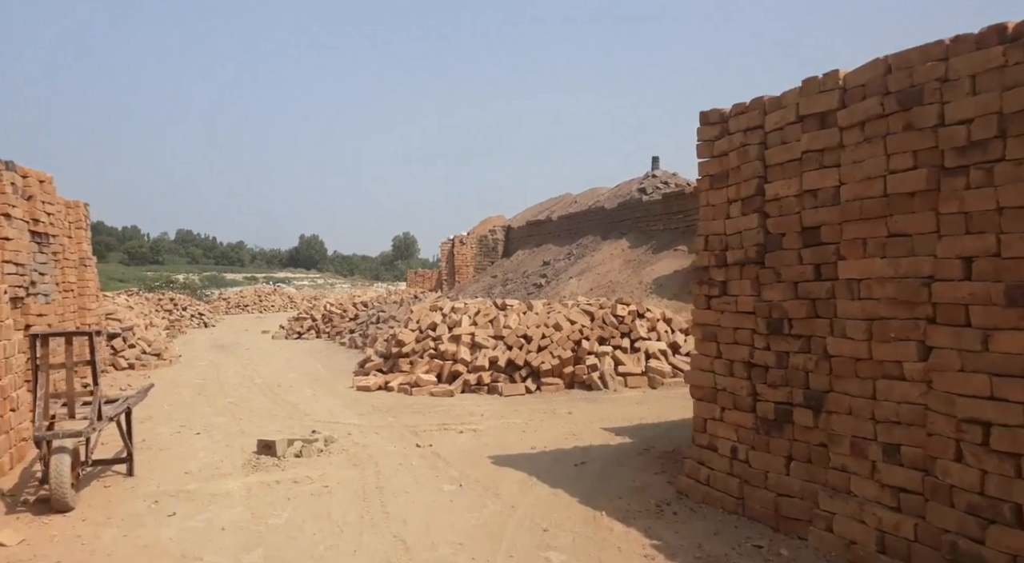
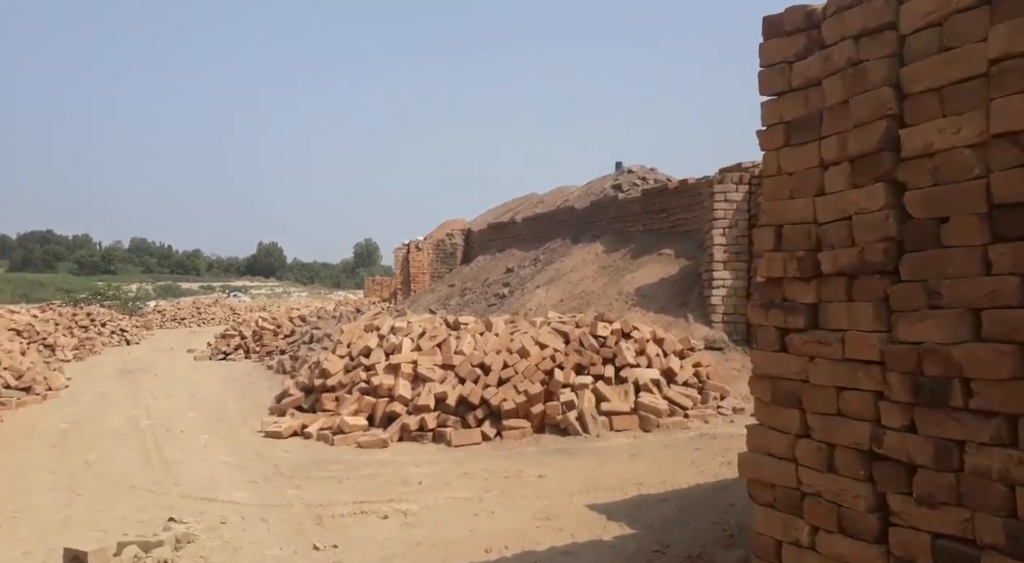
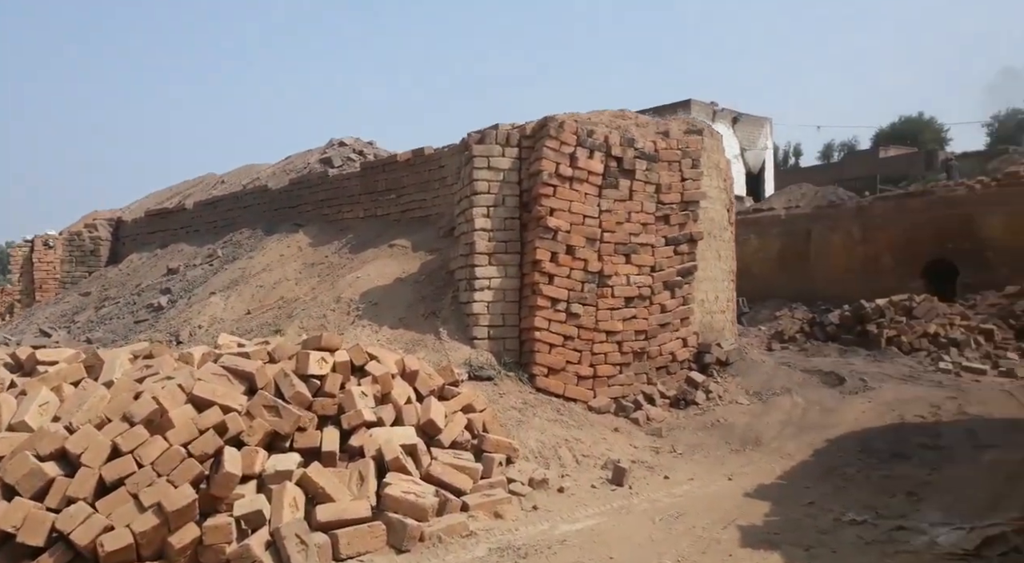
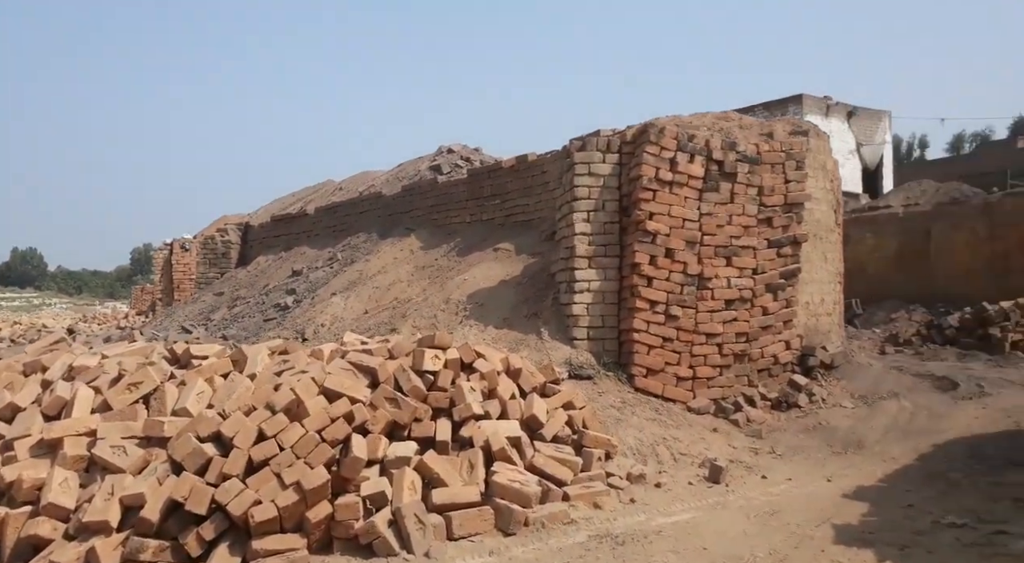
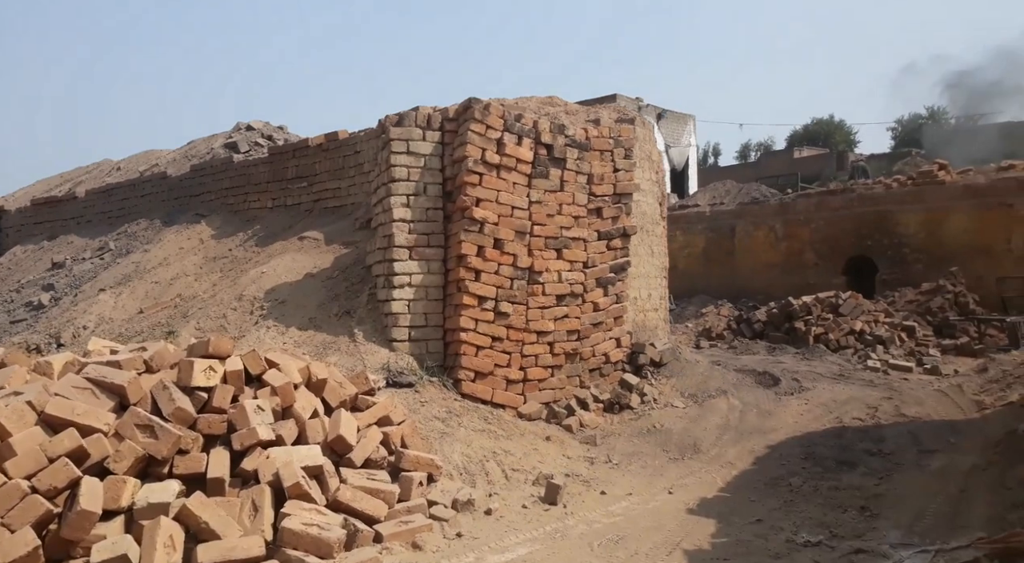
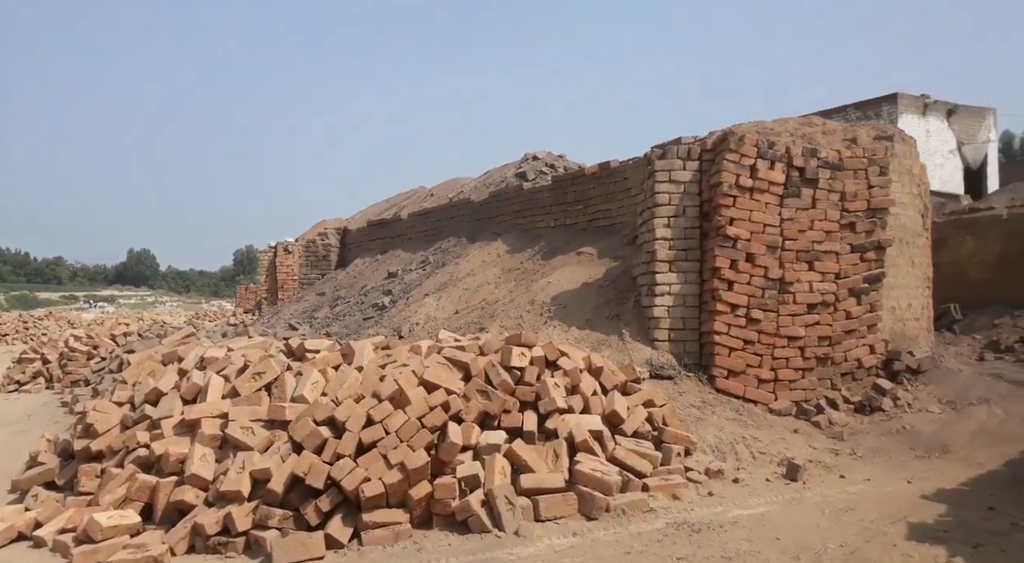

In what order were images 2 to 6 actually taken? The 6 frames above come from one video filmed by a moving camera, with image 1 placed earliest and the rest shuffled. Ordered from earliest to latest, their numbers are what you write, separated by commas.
2, 6, 4, 3, 5
